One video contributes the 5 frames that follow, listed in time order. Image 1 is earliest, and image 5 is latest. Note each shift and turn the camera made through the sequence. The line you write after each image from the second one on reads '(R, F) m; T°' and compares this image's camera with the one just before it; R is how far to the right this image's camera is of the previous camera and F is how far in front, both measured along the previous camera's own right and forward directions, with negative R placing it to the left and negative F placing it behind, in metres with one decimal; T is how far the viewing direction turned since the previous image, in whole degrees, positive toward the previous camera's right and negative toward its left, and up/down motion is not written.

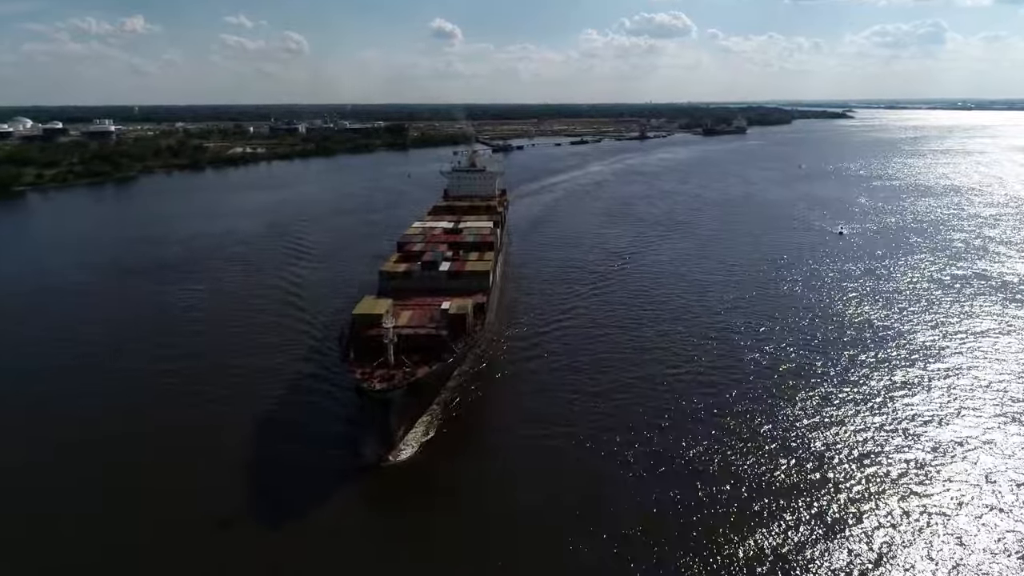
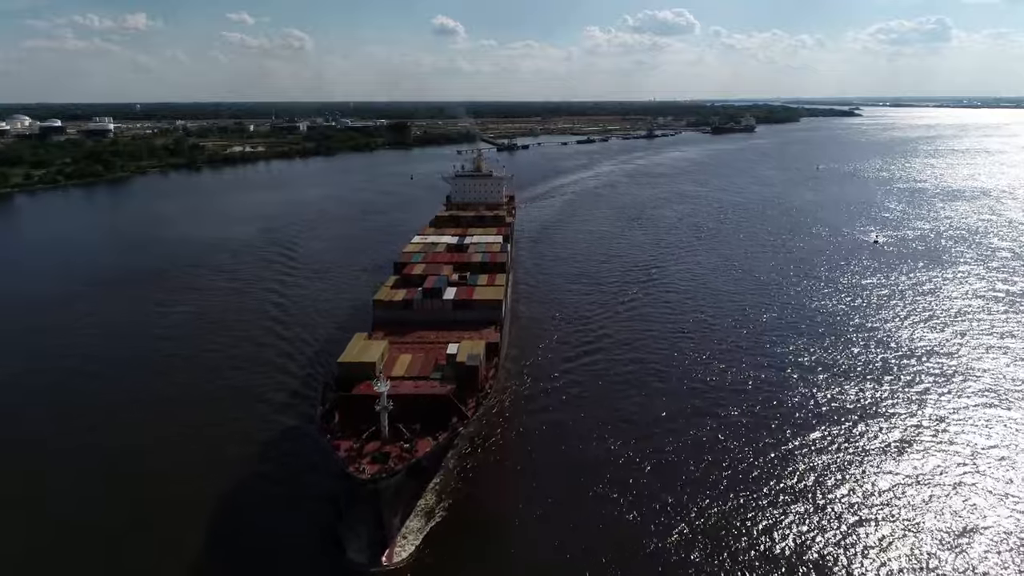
(-0.3, +2.5) m; 0°
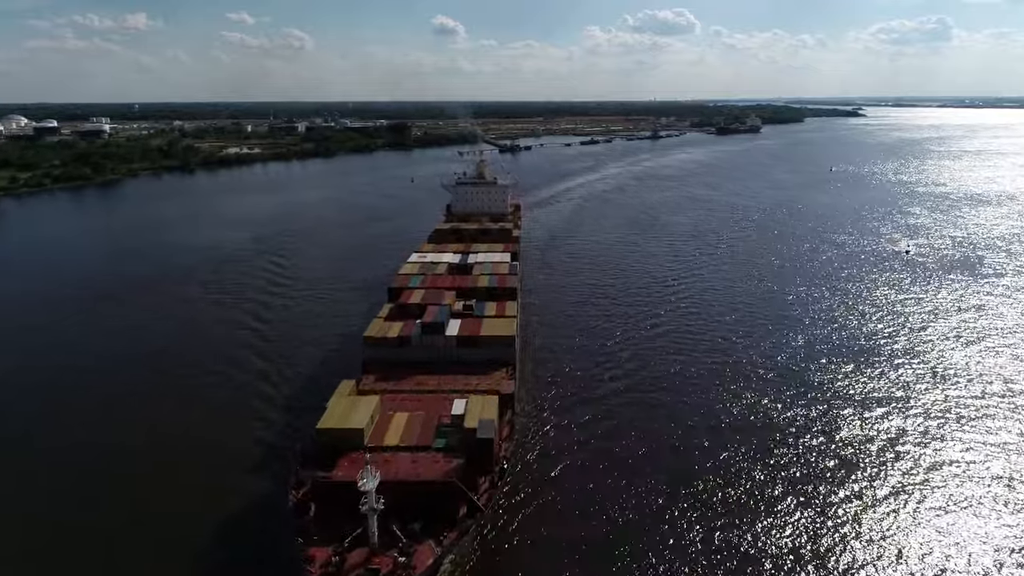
(-0.3, +2.2) m; 0°
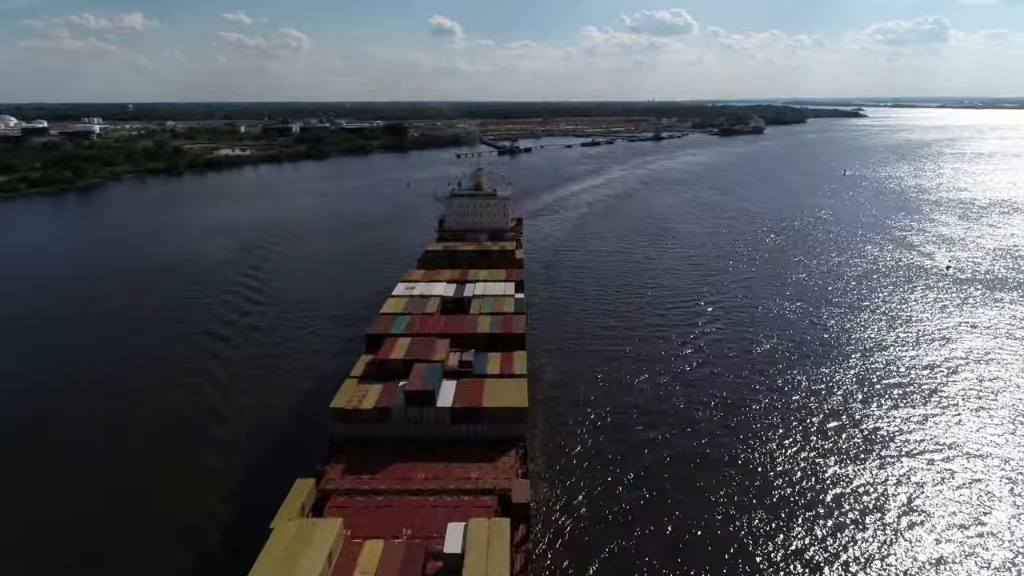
(-0.2, +2.9) m; 0°
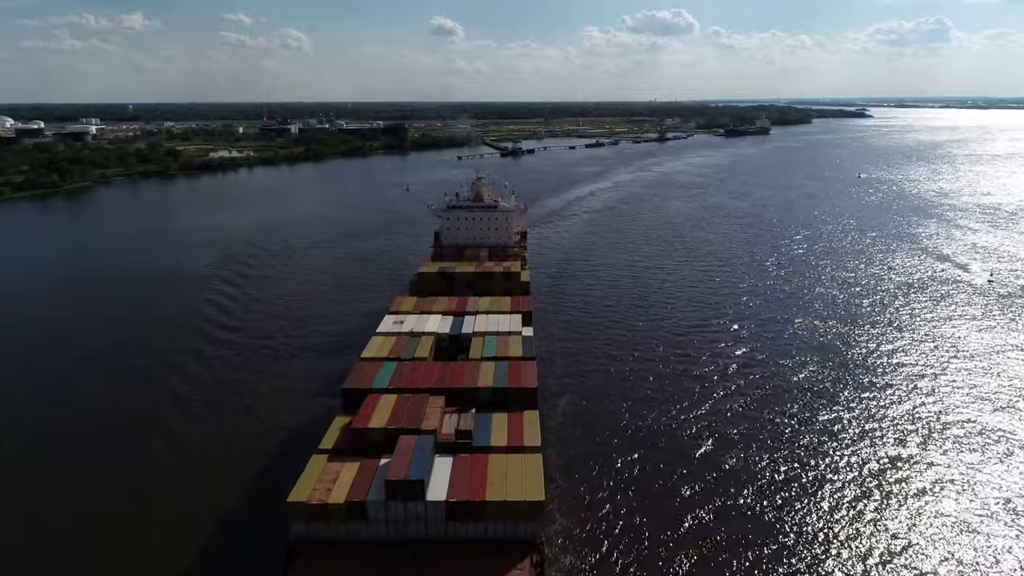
(-0.1, +2.2) m; 0°
